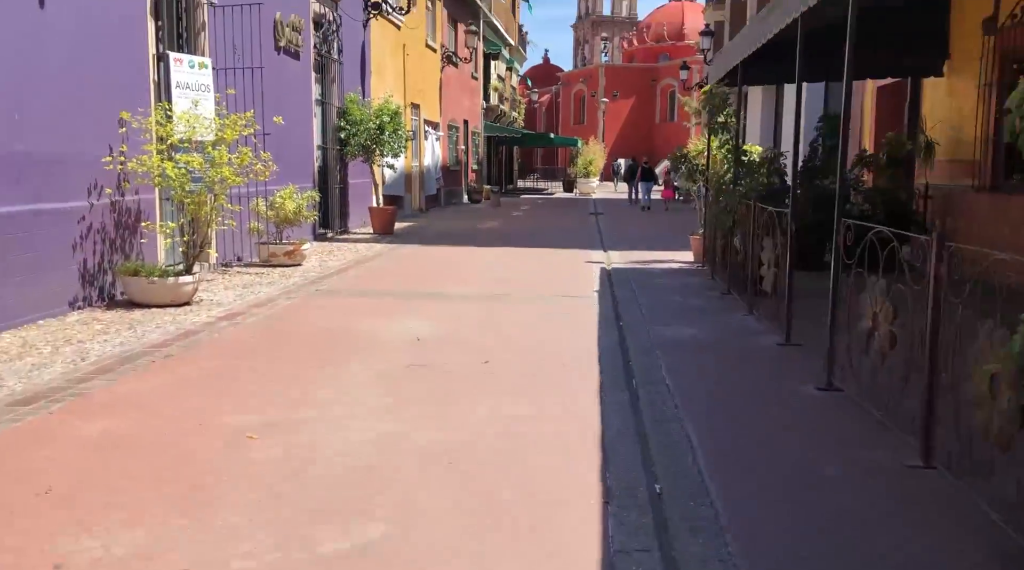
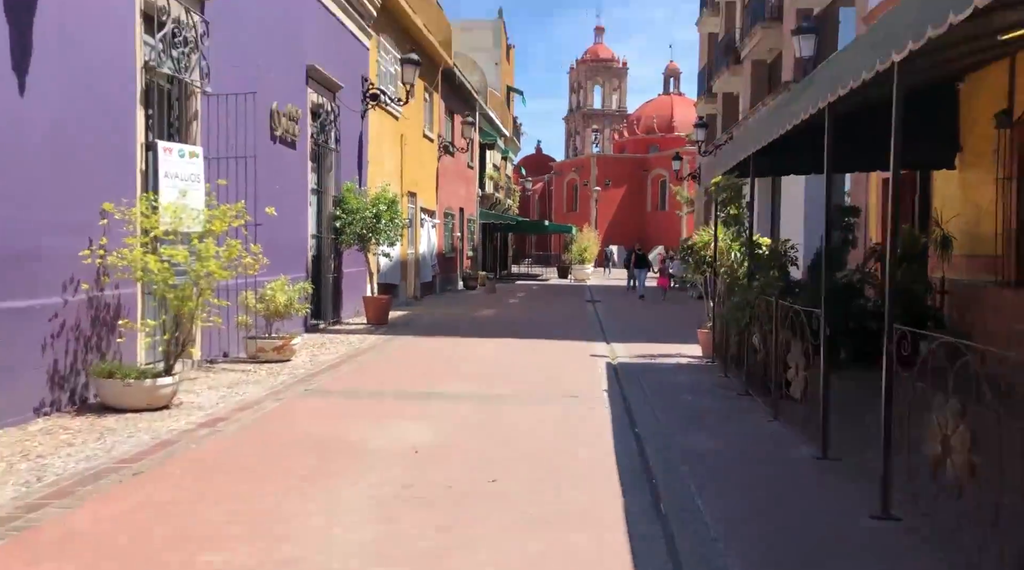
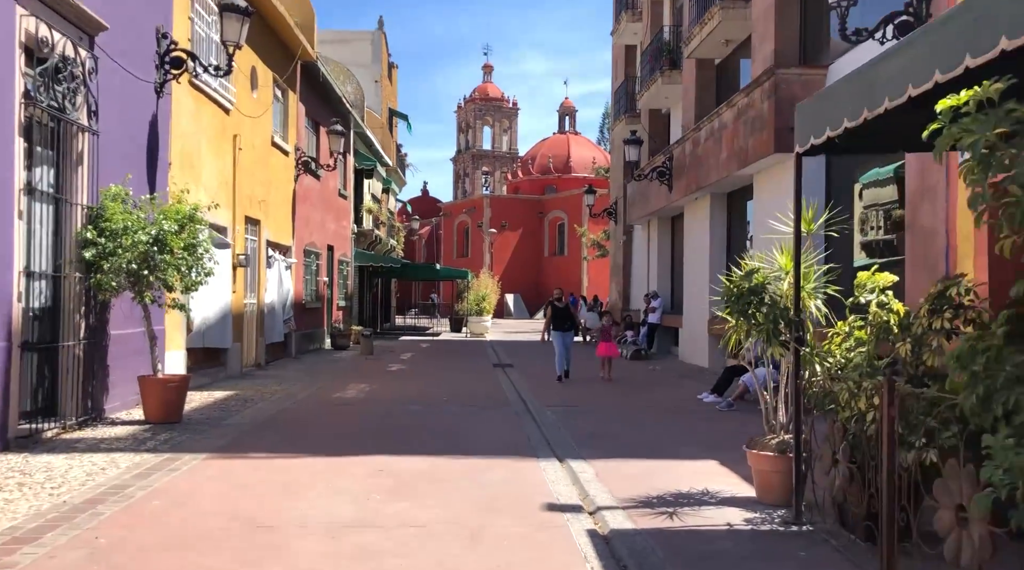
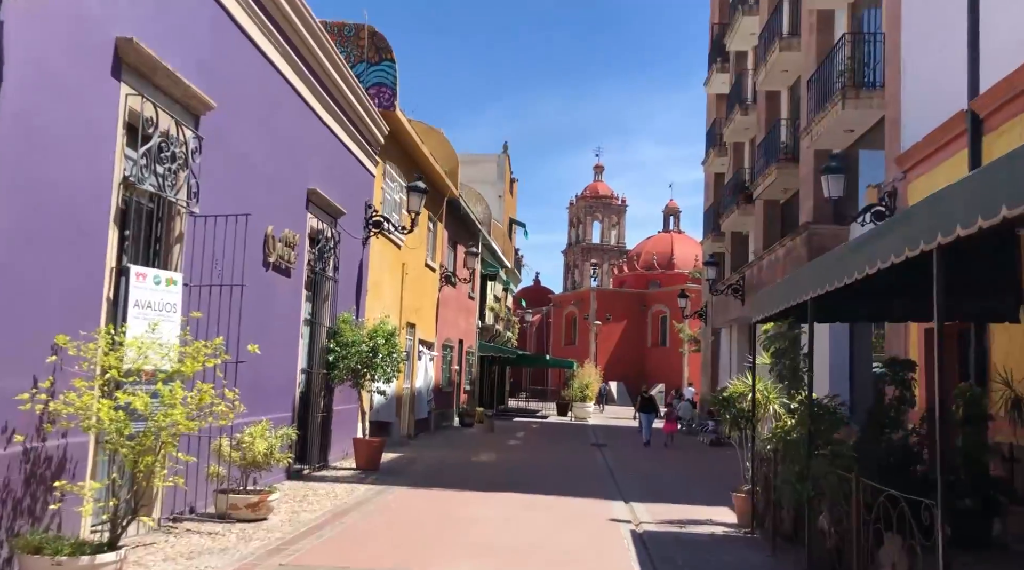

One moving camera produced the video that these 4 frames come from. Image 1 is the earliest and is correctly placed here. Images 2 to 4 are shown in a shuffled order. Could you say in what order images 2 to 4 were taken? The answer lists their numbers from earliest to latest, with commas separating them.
2, 4, 3
